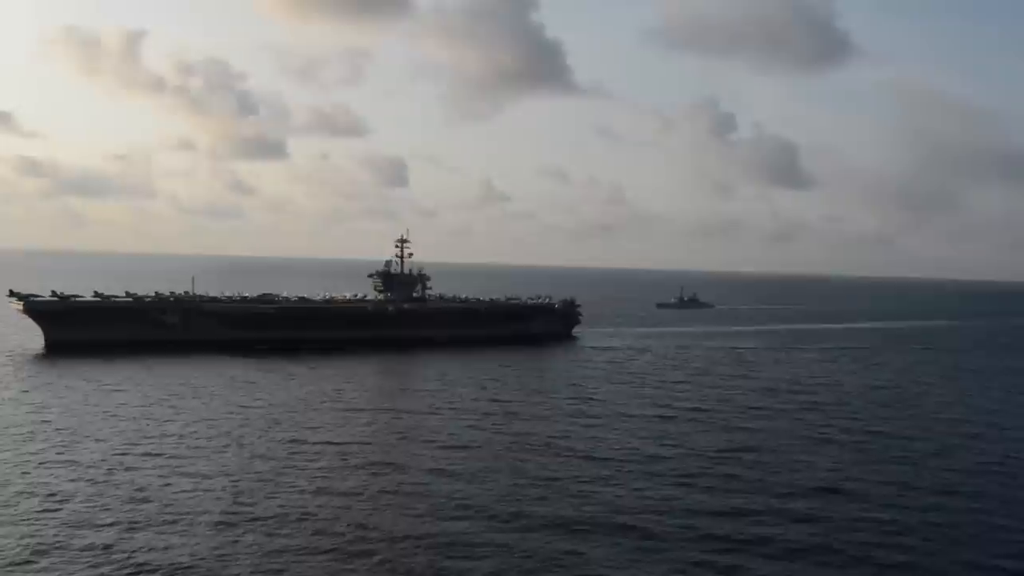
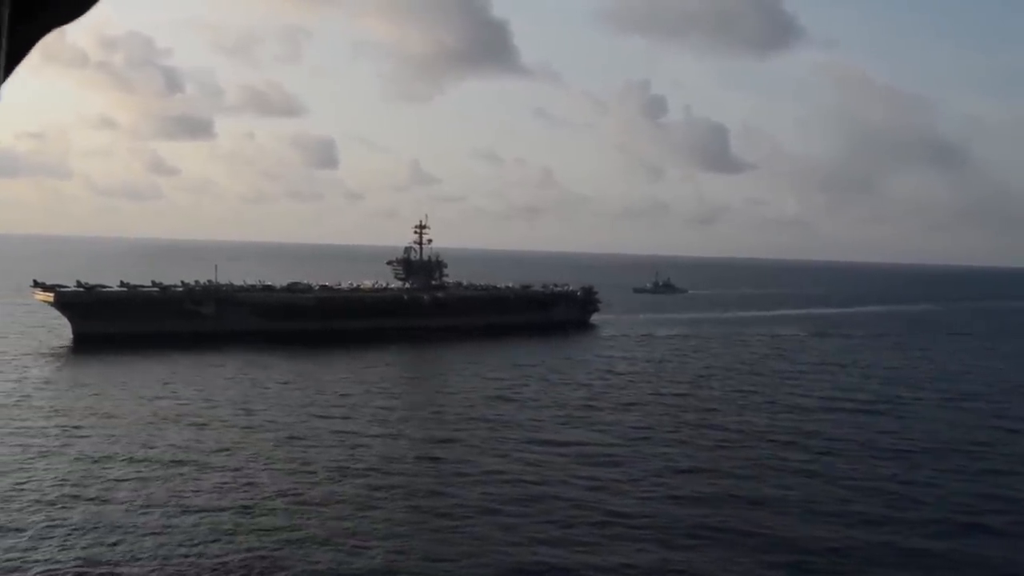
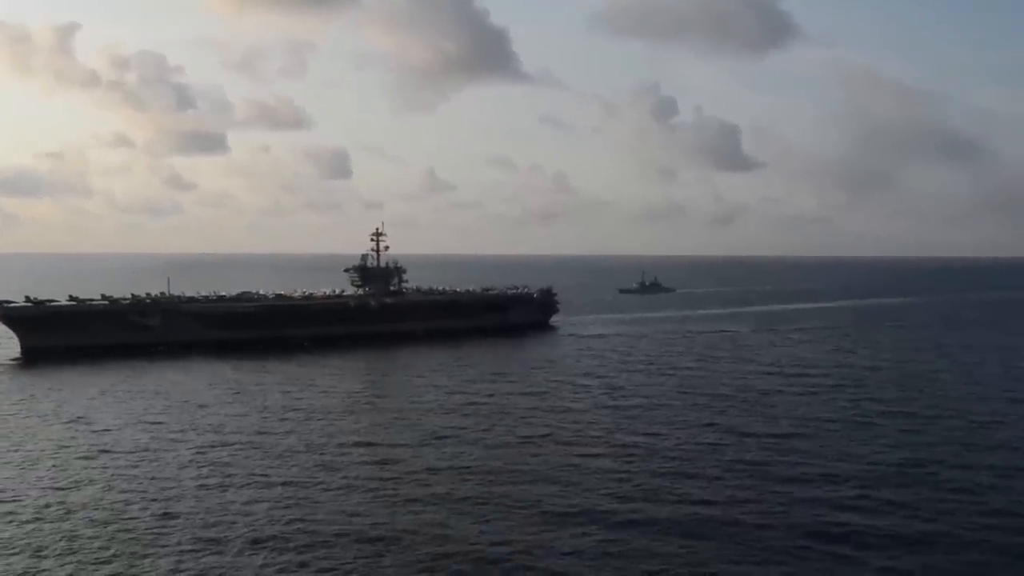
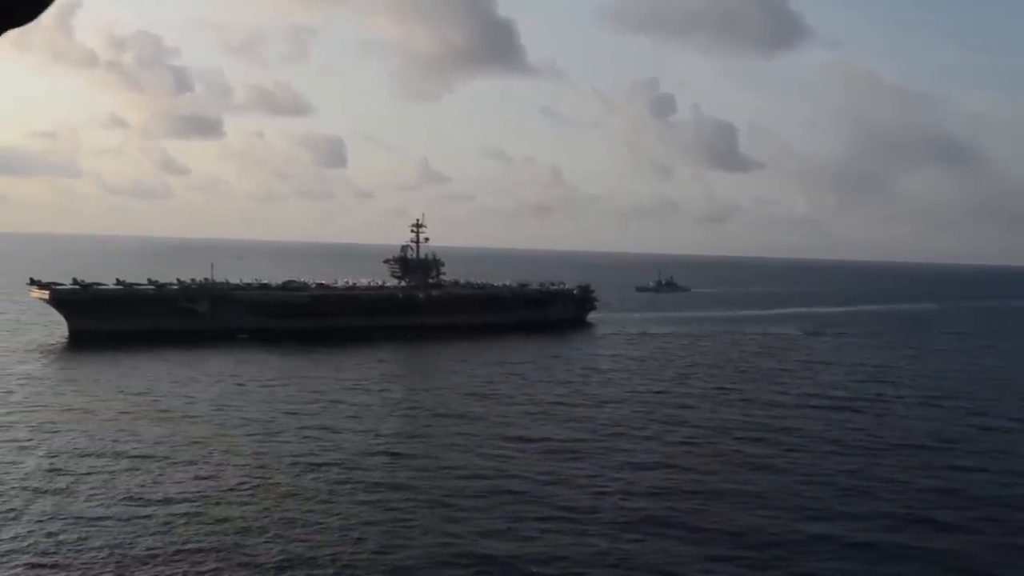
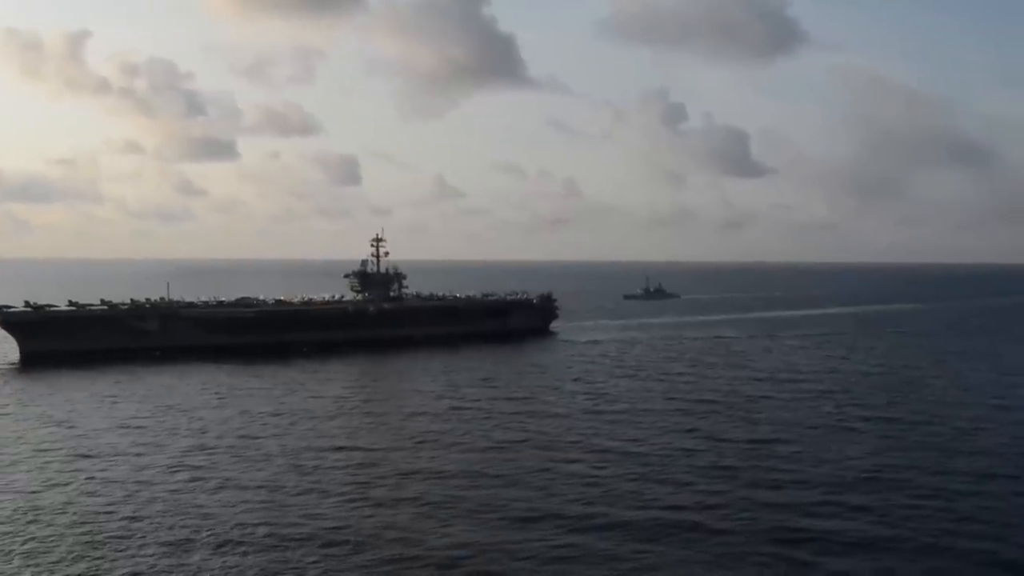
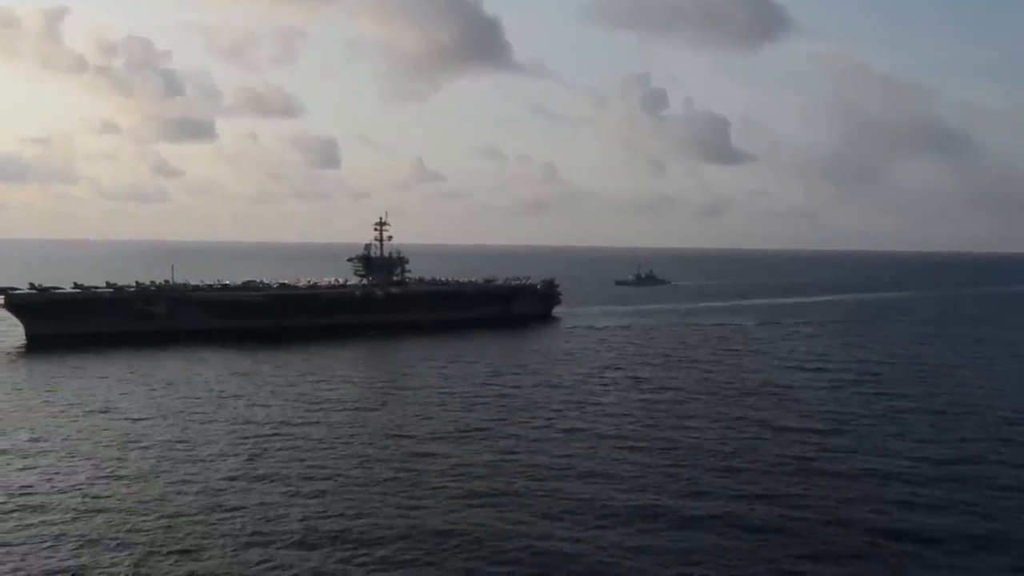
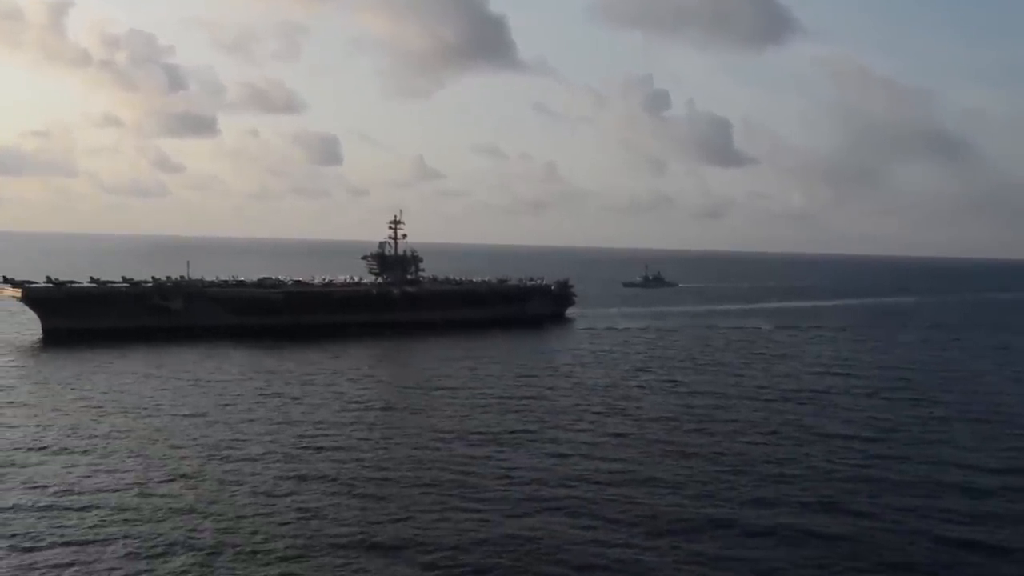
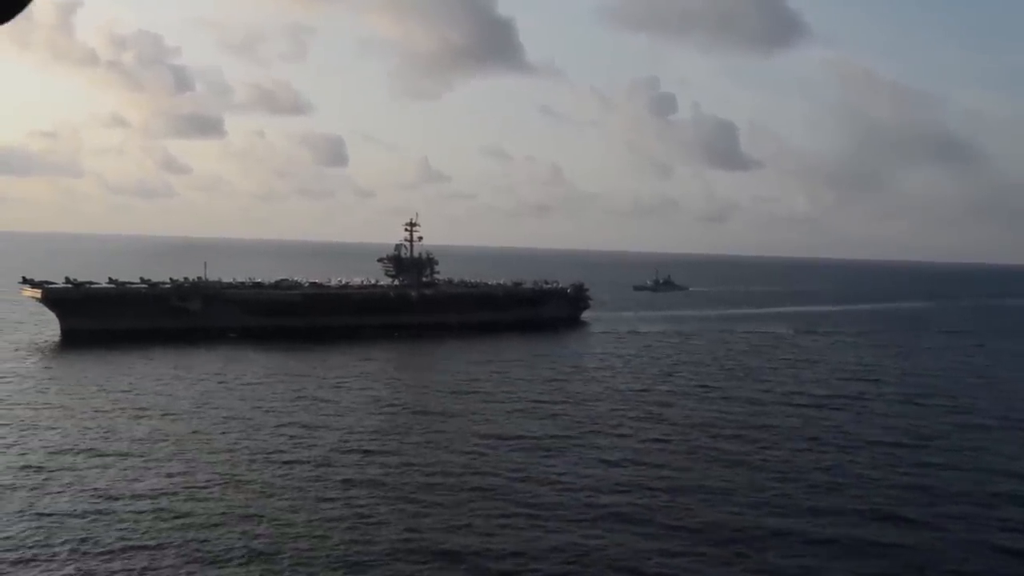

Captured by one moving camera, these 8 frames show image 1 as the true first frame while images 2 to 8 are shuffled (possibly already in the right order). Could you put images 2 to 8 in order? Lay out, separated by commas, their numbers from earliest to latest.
5, 3, 6, 7, 8, 4, 2
